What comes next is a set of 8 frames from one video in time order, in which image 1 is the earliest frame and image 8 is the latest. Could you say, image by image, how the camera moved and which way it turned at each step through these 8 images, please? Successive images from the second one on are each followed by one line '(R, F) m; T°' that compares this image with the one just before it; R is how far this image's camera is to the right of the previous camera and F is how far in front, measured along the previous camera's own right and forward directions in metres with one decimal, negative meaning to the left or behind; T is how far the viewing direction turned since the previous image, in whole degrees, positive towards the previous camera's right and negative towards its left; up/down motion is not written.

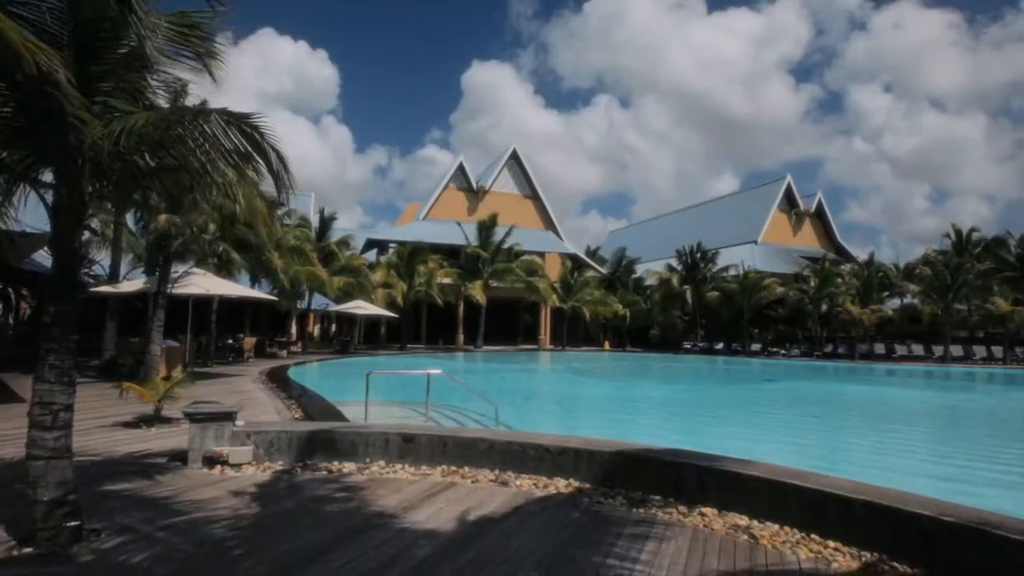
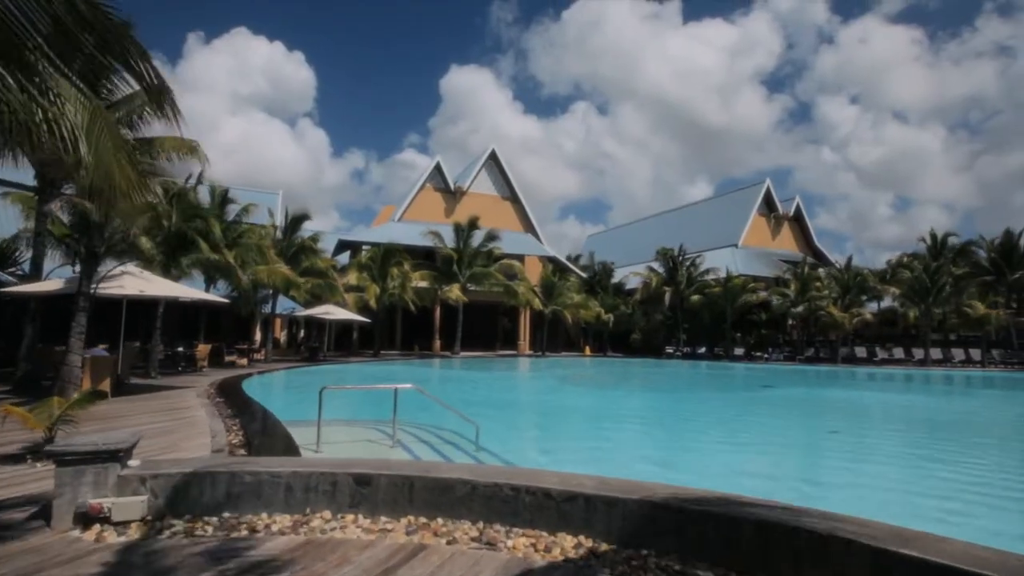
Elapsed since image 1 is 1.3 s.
(0.0, +0.8) m; +2°
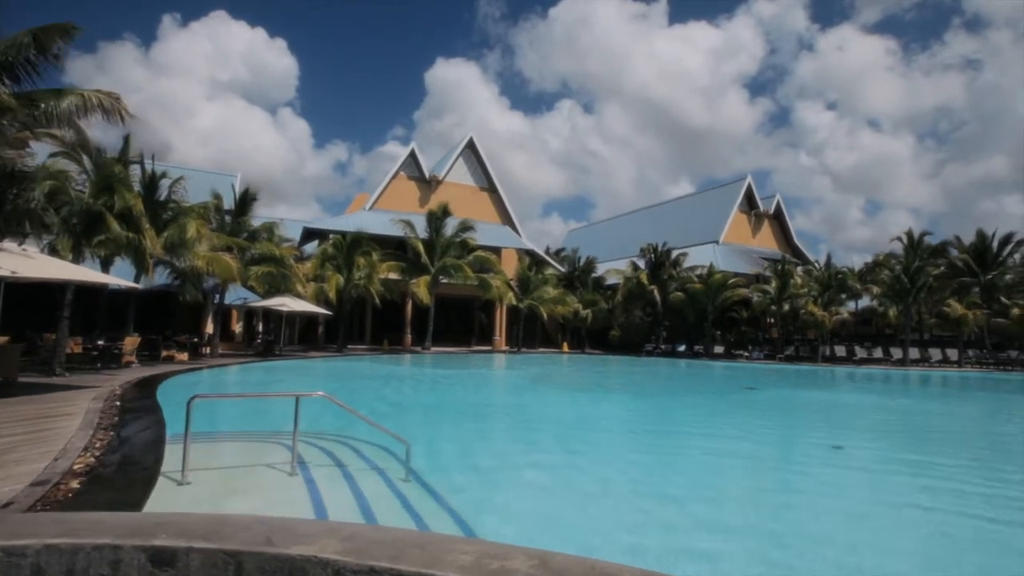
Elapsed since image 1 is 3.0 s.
(+0.2, +1.0) m; +2°
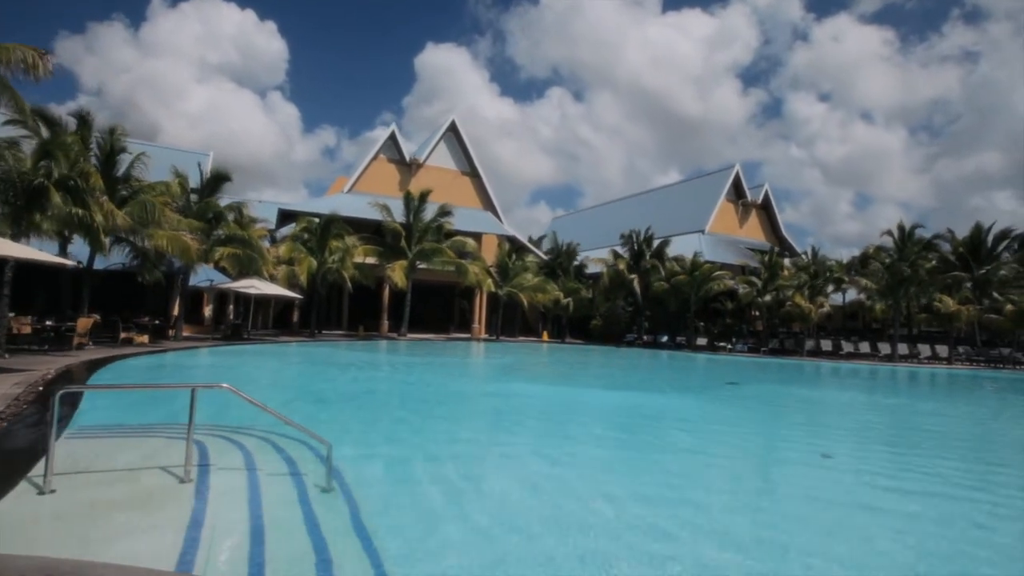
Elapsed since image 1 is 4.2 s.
(+0.3, +0.3) m; +1°
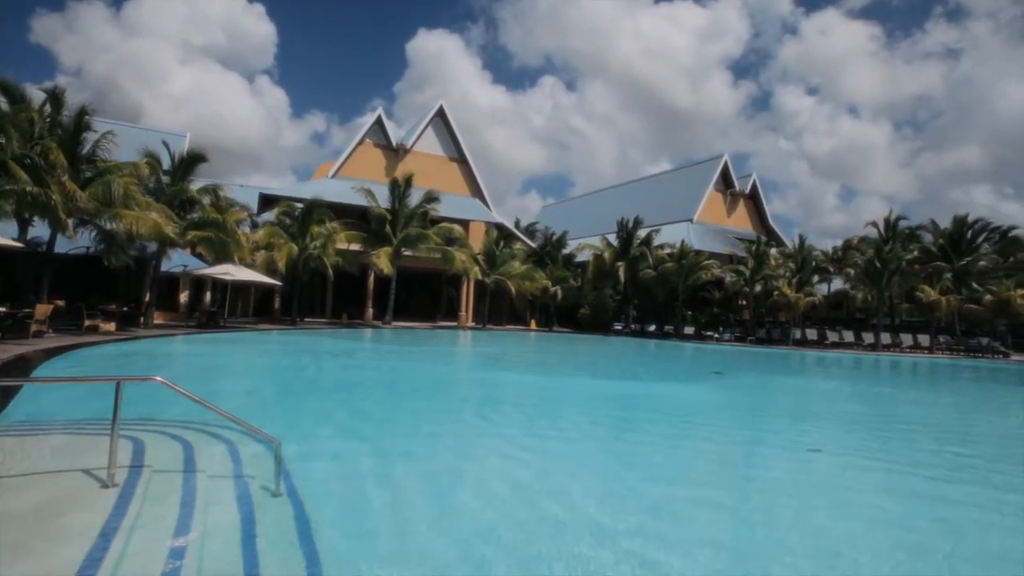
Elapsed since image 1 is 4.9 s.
(+0.1, +0.4) m; +1°
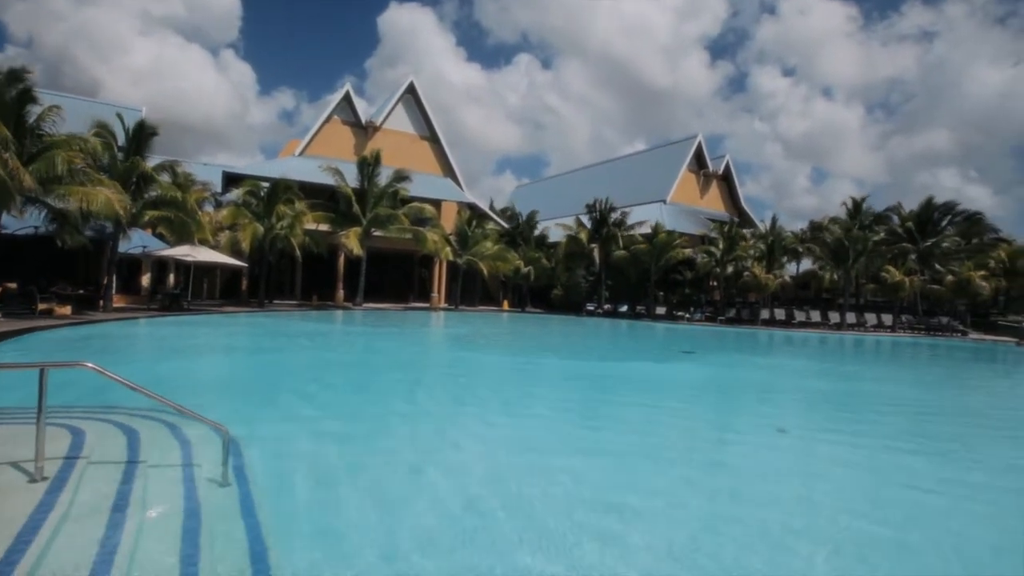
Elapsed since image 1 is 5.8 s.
(0.0, +0.2) m; +2°
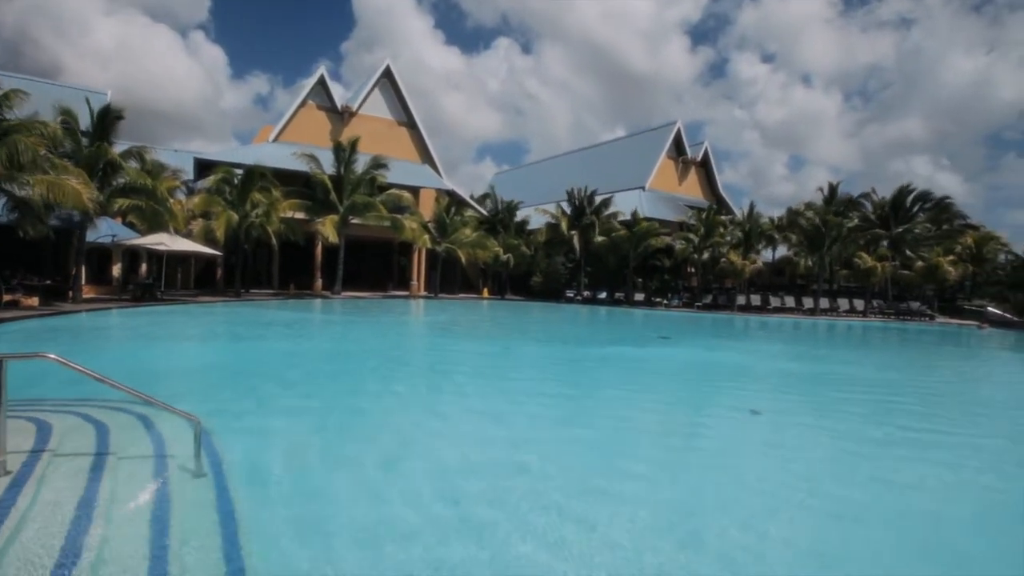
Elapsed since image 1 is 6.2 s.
(0.0, +0.1) m; +2°
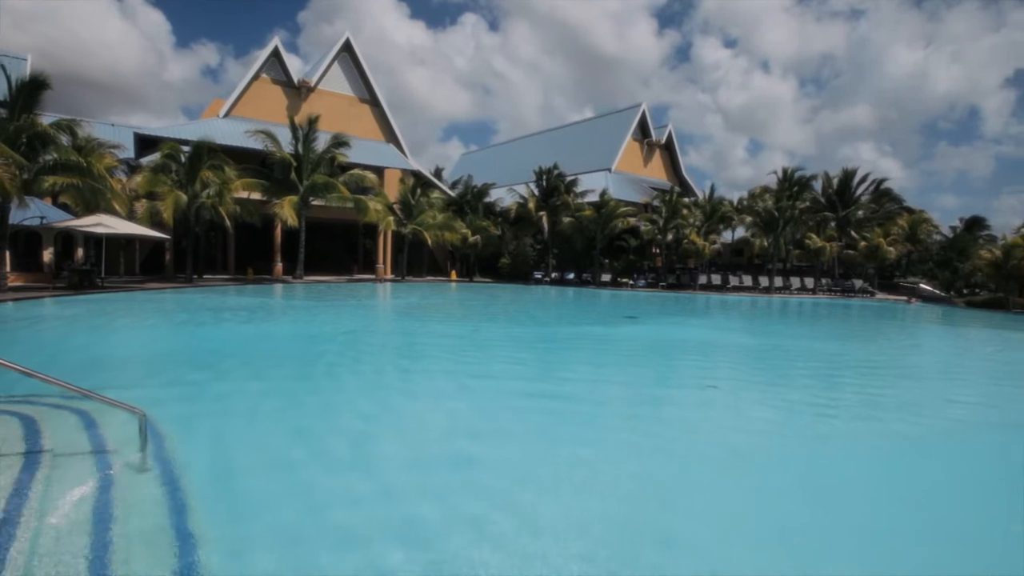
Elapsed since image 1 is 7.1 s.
(-0.1, +0.9) m; +3°
